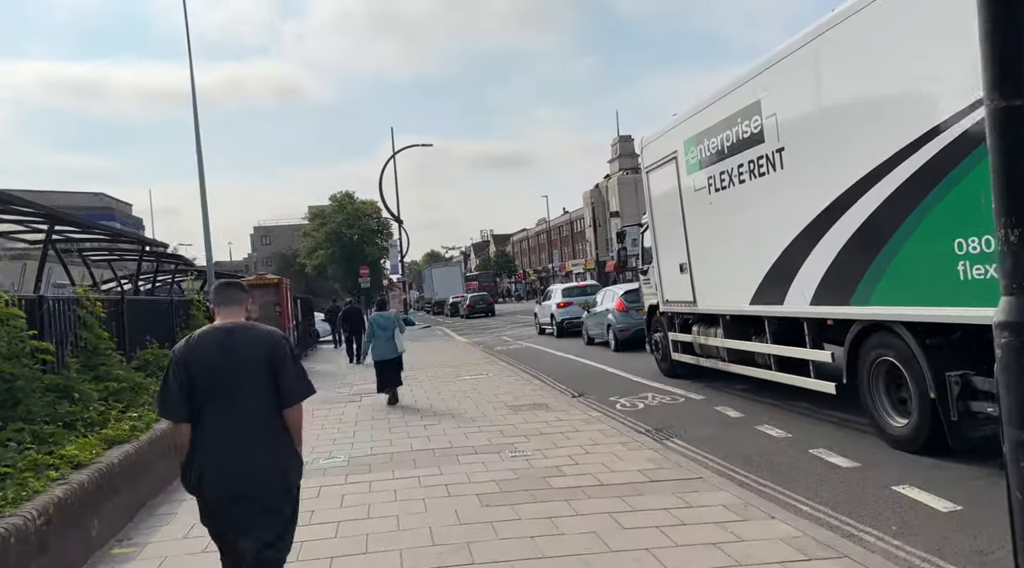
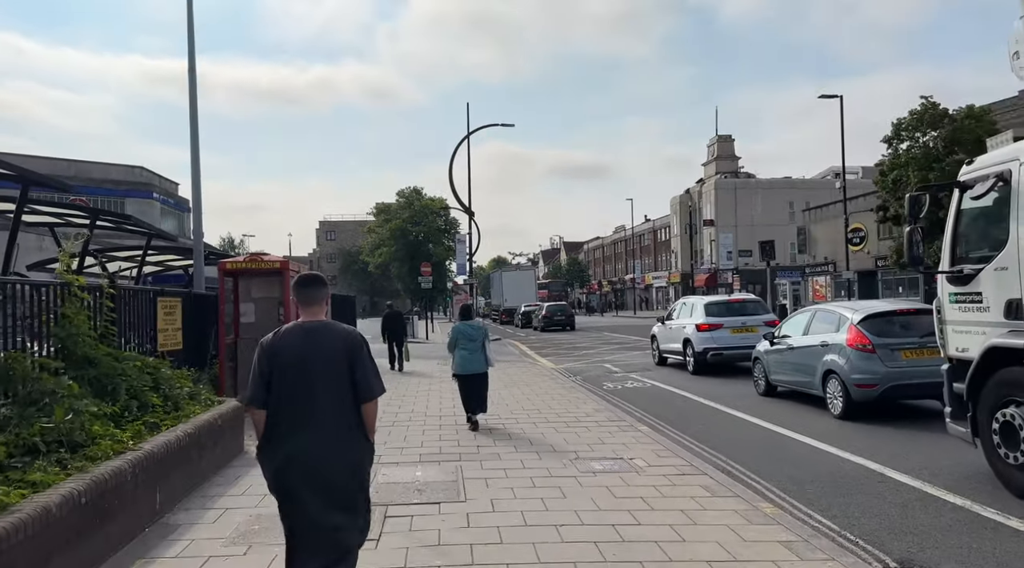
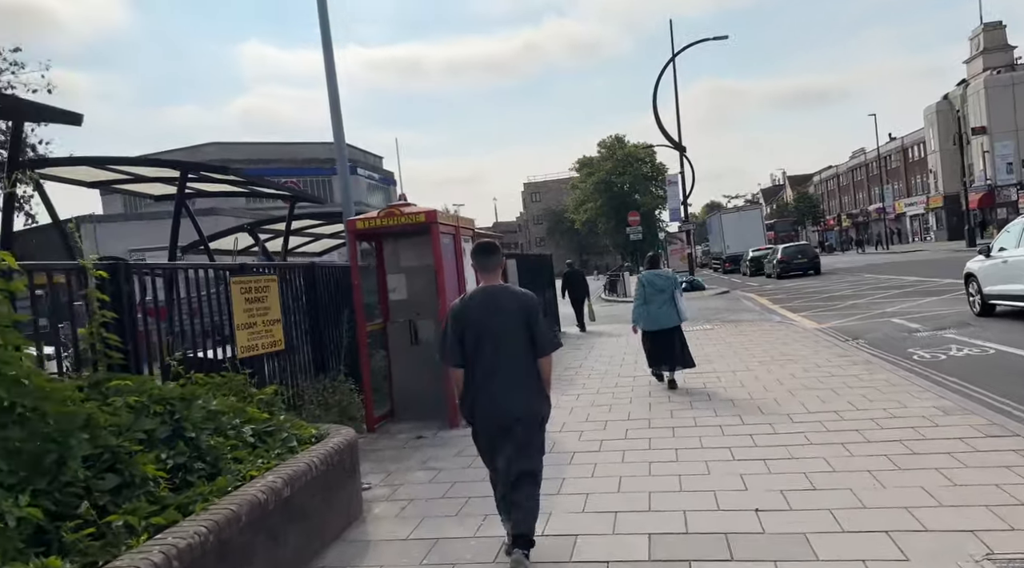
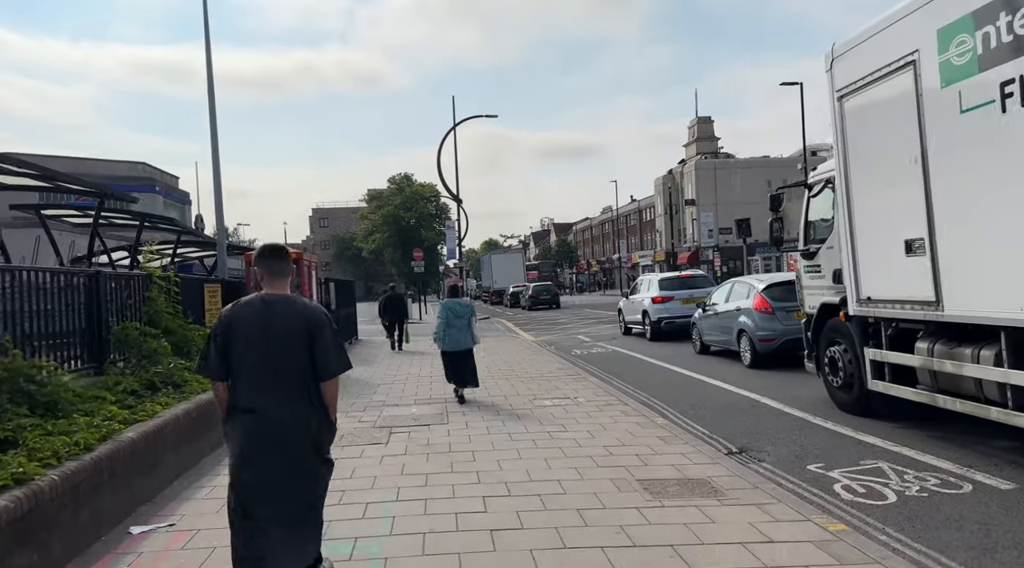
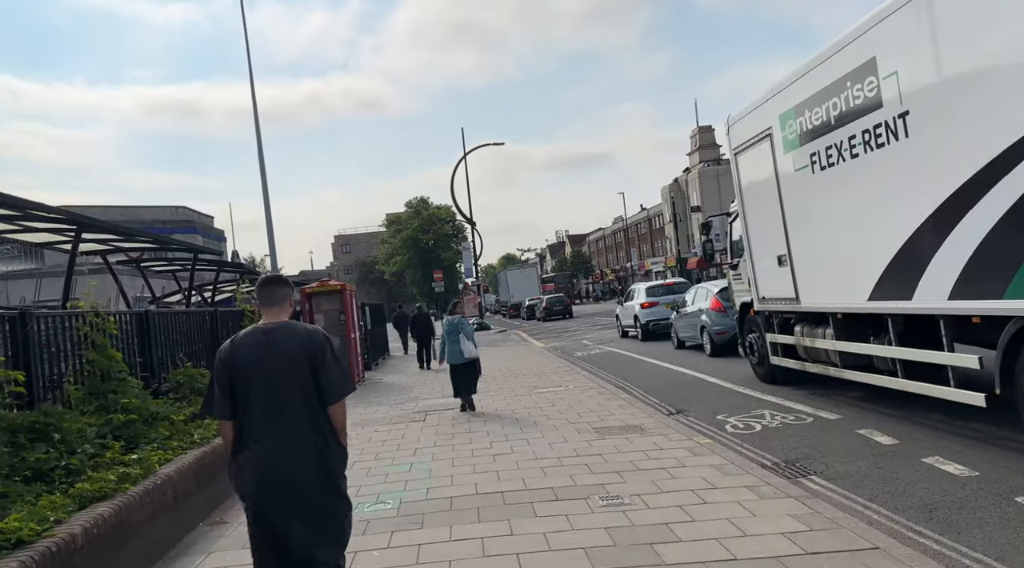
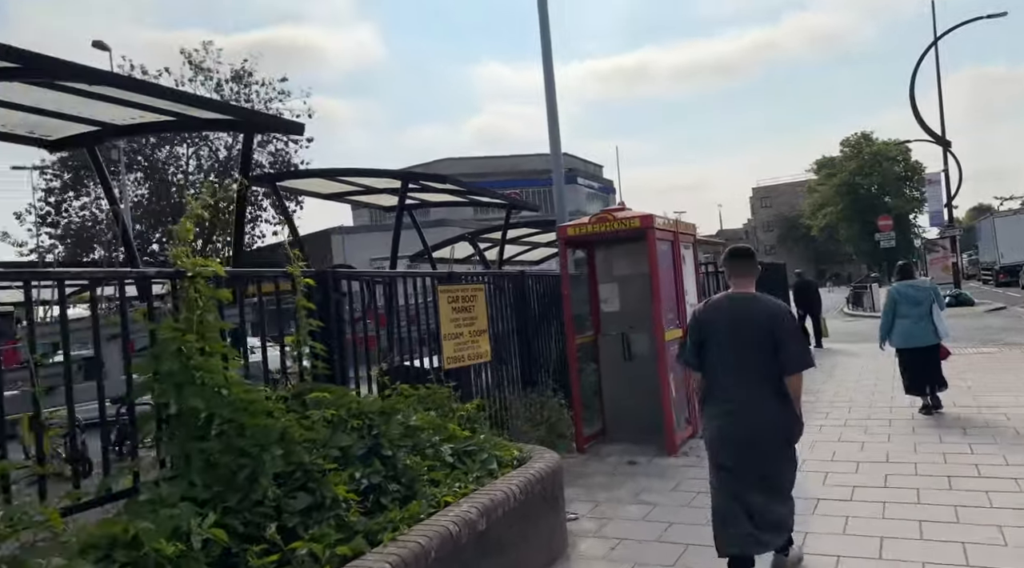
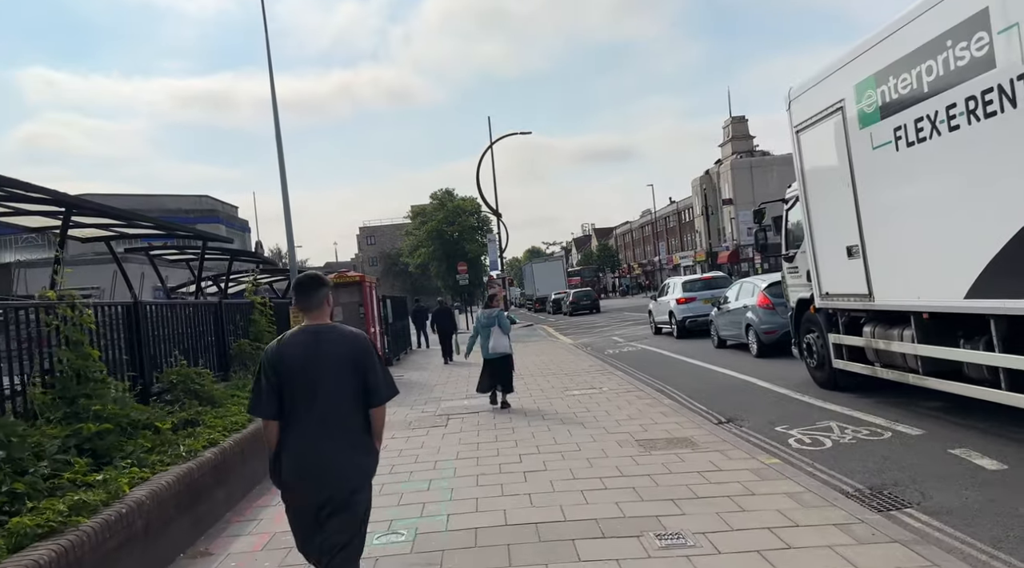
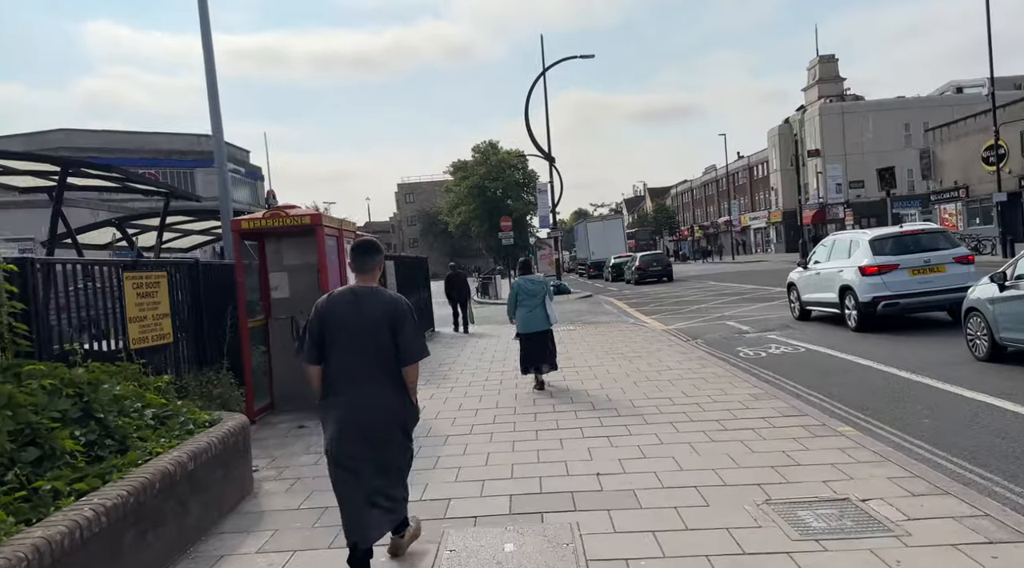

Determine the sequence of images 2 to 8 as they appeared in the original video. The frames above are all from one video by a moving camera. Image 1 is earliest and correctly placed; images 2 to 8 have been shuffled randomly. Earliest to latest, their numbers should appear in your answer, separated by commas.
5, 7, 4, 2, 8, 3, 6
